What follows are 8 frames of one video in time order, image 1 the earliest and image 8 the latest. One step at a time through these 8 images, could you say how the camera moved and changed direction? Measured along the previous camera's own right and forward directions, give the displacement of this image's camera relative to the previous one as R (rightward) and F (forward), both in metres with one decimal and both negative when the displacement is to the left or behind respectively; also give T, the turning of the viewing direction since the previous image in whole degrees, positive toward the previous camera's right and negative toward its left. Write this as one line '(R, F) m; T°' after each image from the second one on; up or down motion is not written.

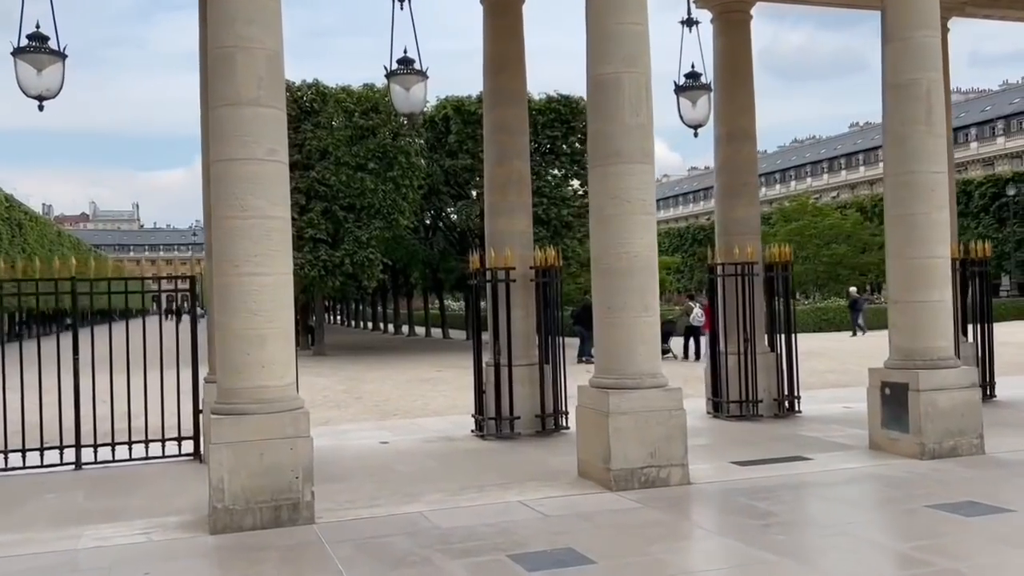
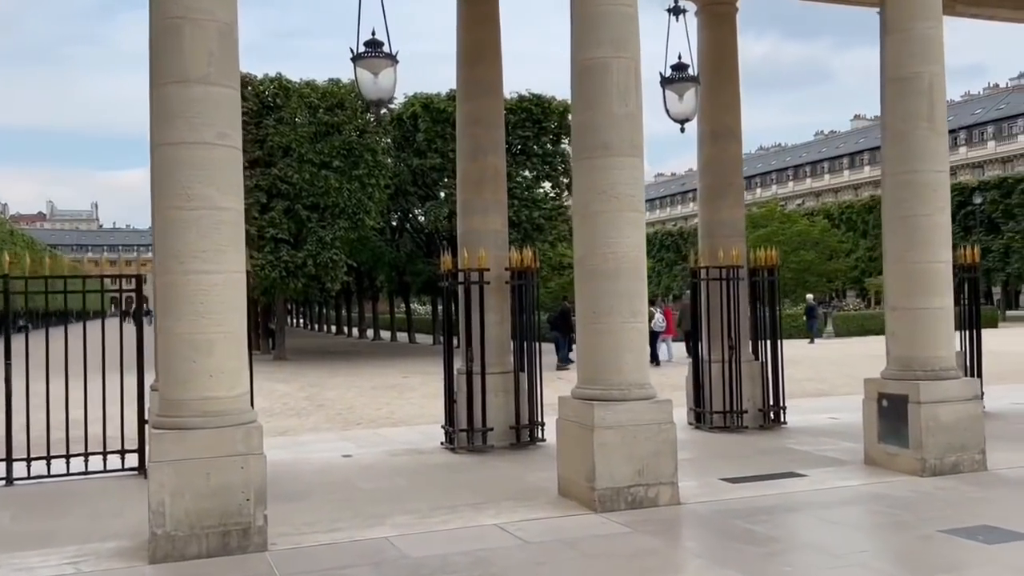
(-0.1, +0.7) m; +2°
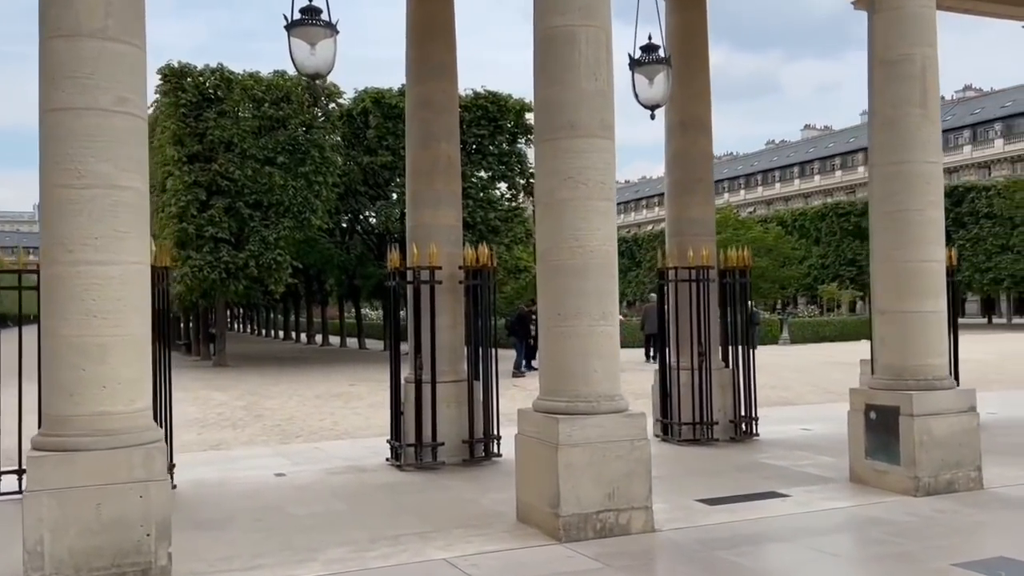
(0.0, +0.9) m; +3°
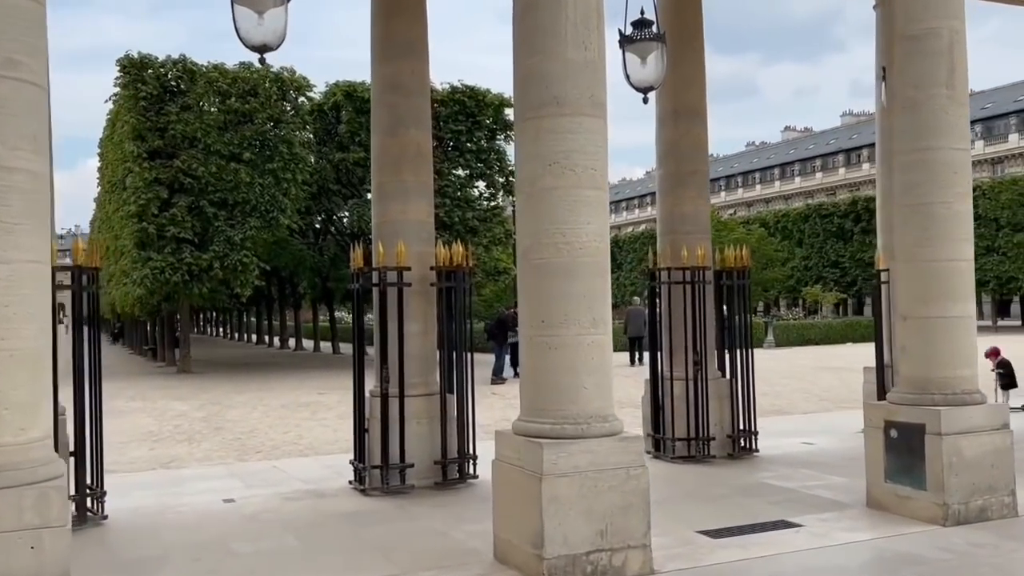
(0.0, +0.9) m; +1°
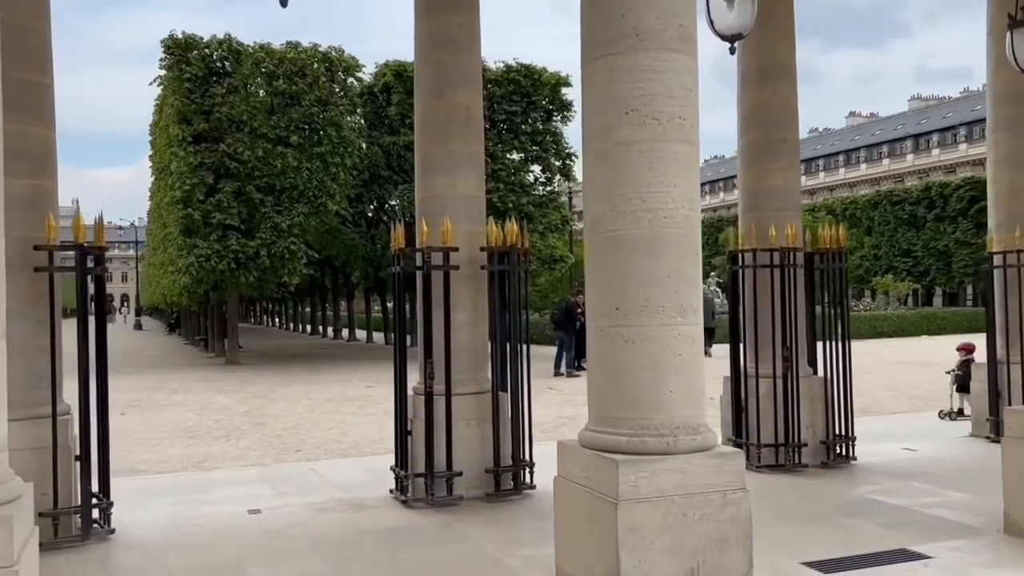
(-0.1, +1.1) m; -4°
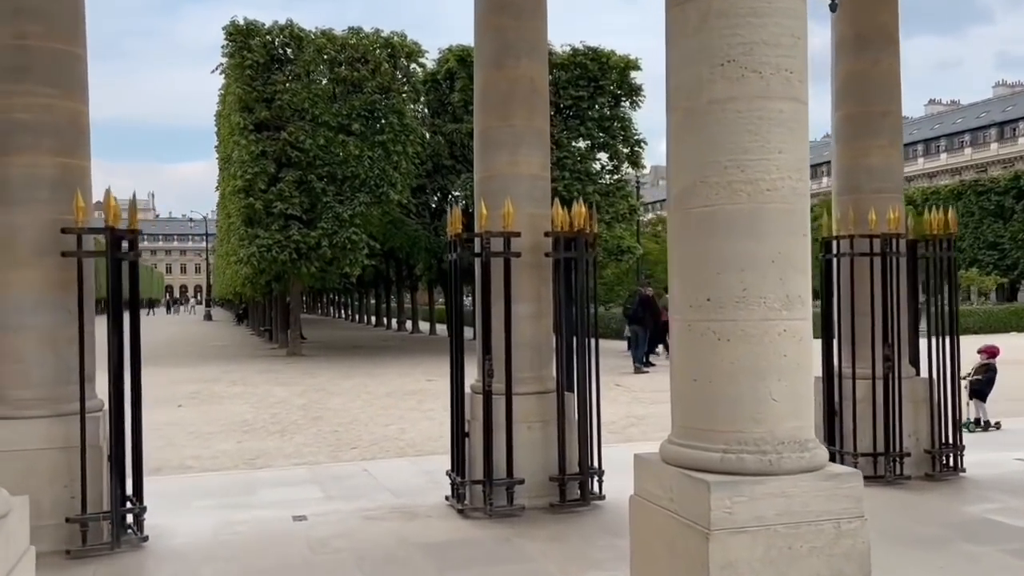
(0.0, +0.7) m; -4°
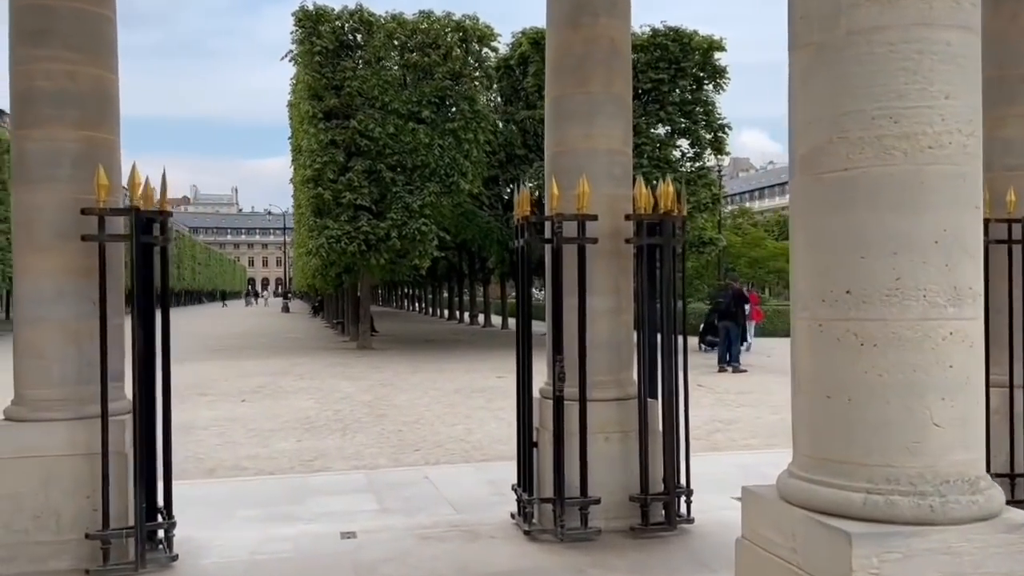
(0.0, +0.8) m; -5°
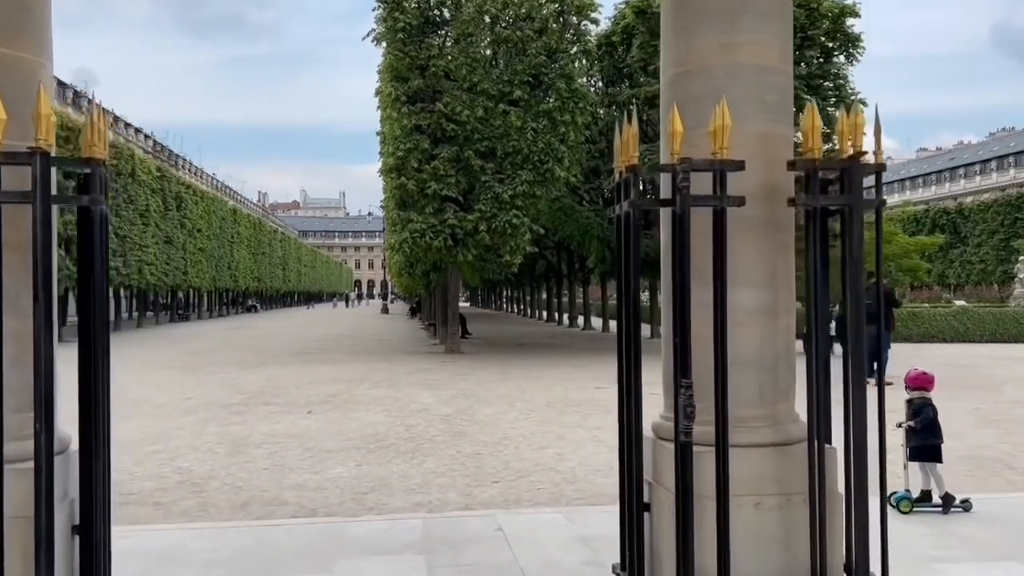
(0.0, +1.9) m; -7°
